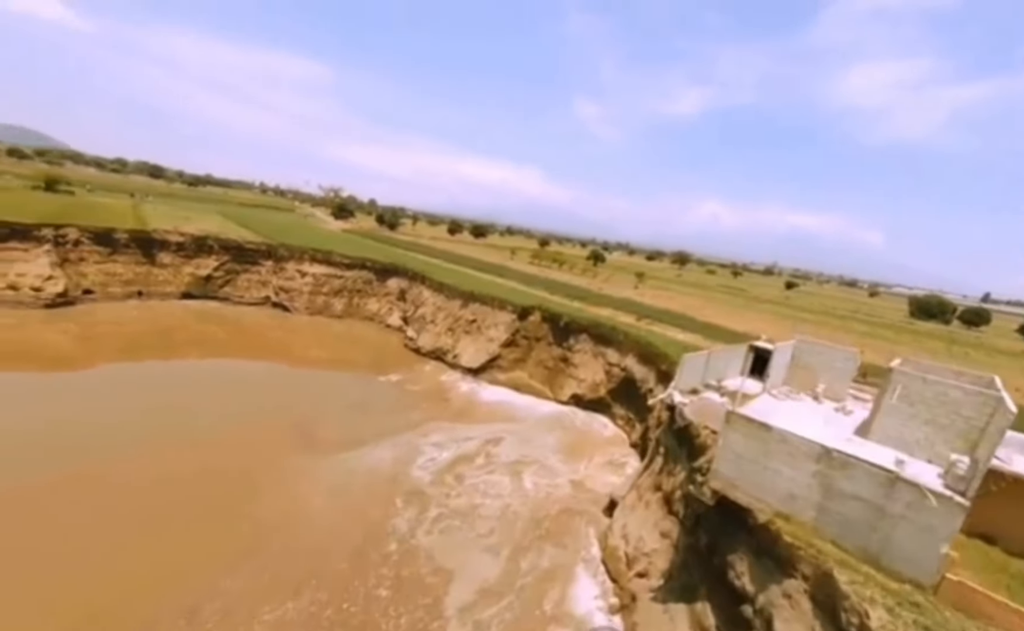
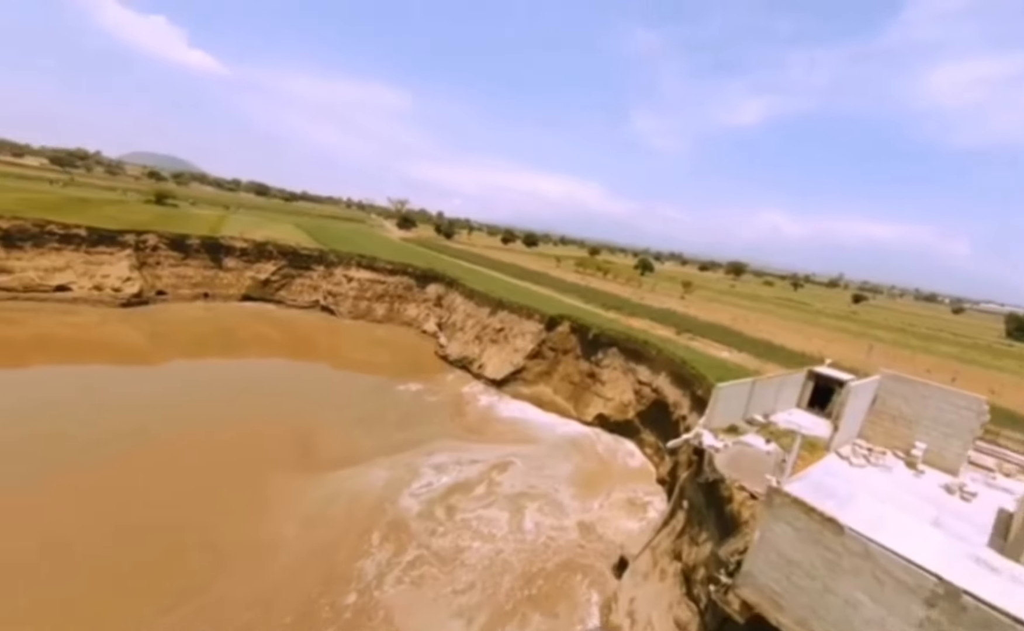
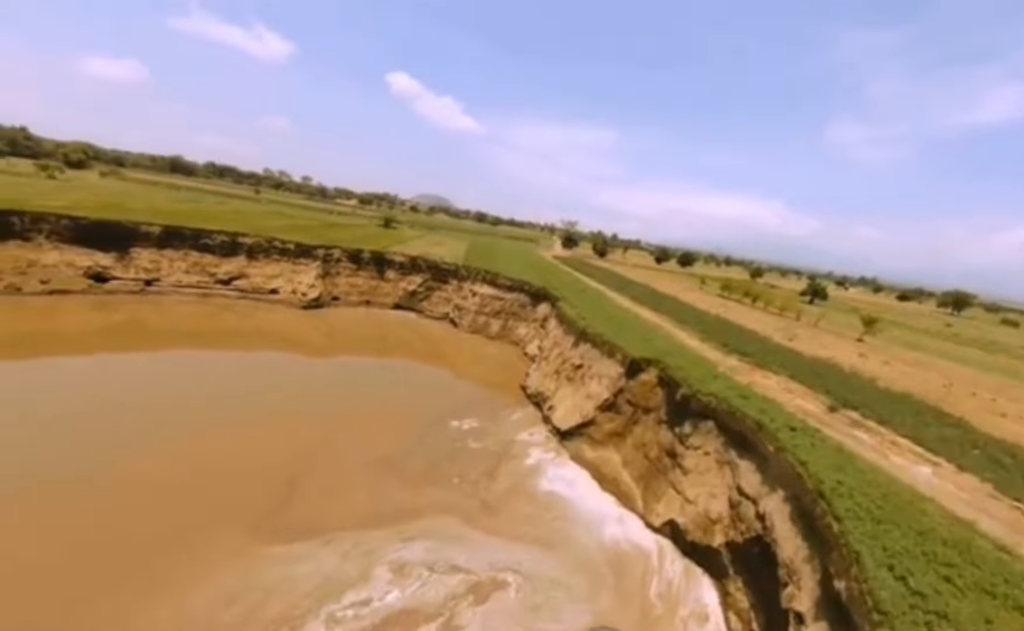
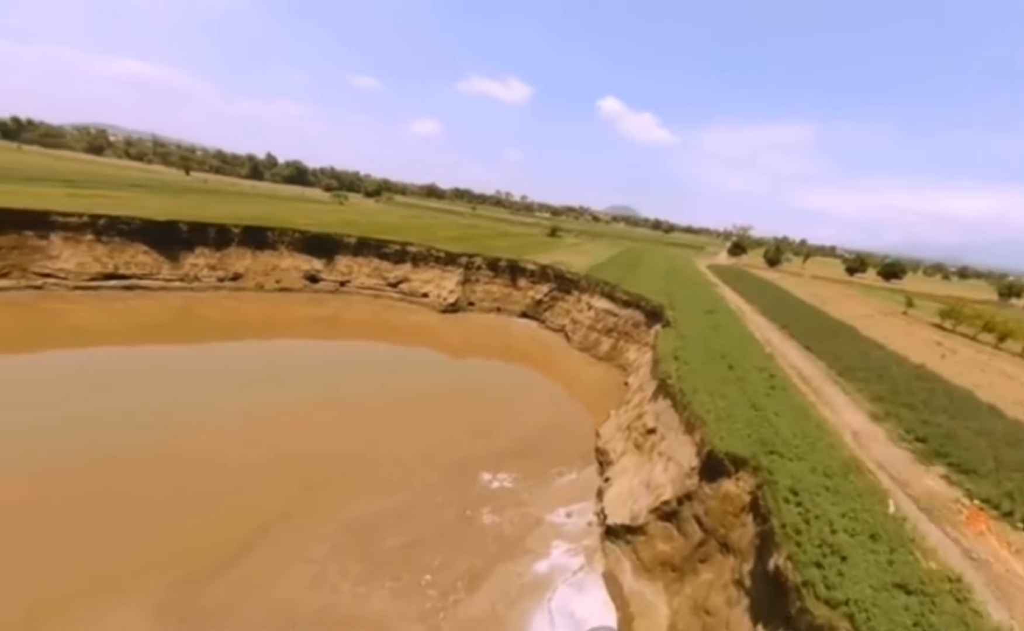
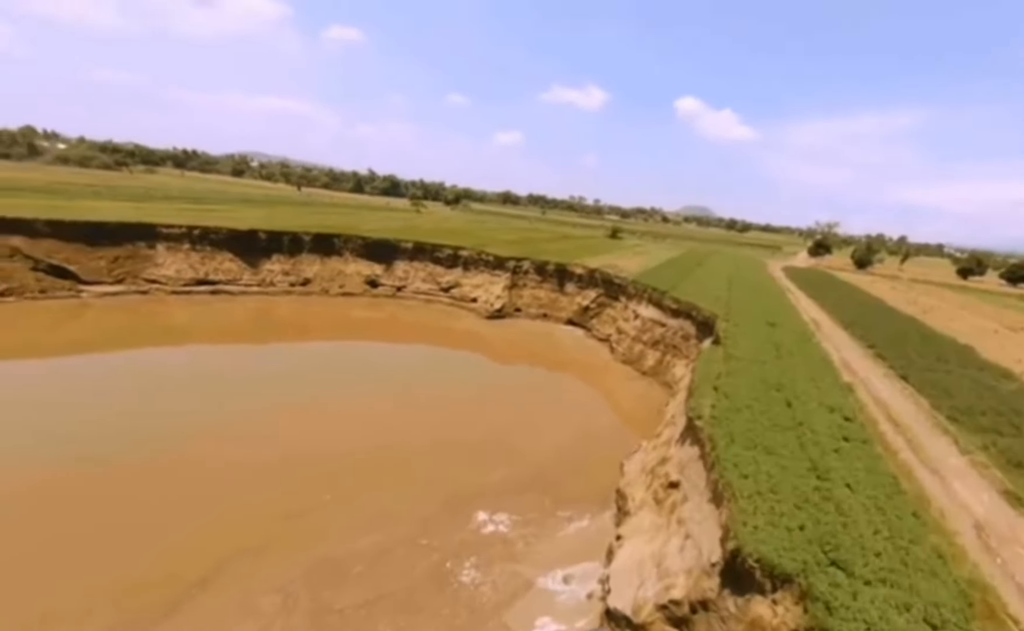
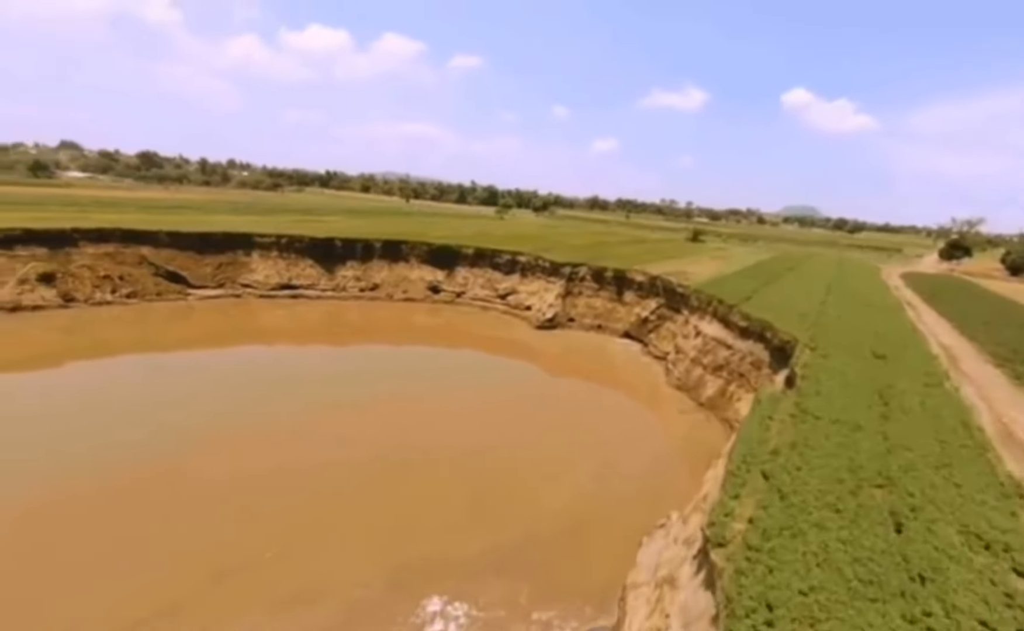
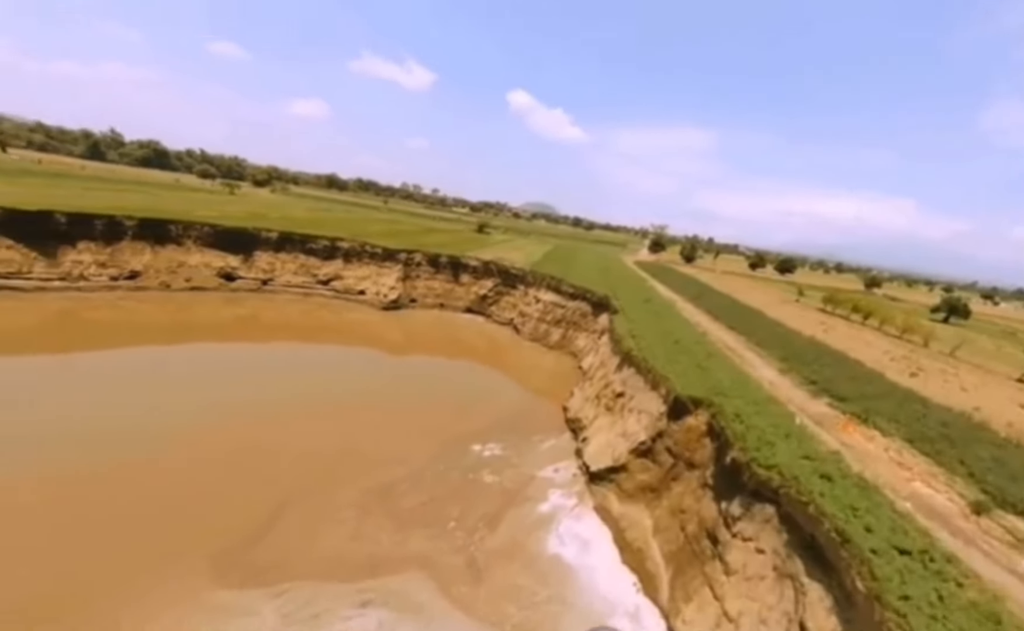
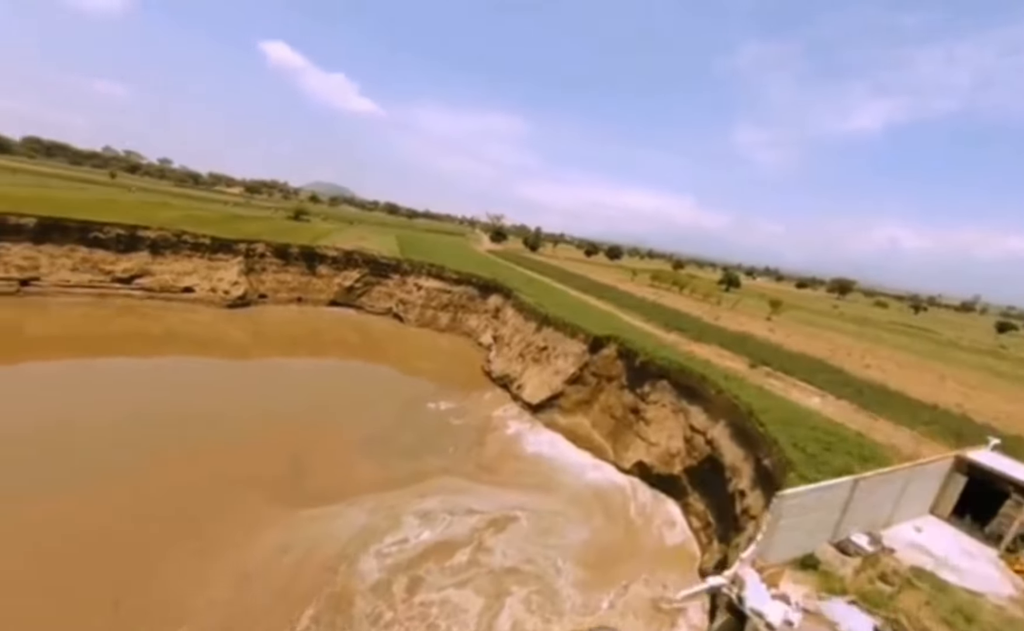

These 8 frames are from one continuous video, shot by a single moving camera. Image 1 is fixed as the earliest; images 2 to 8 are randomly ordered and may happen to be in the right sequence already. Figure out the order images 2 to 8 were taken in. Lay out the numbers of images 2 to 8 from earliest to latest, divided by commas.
2, 8, 3, 7, 4, 5, 6
